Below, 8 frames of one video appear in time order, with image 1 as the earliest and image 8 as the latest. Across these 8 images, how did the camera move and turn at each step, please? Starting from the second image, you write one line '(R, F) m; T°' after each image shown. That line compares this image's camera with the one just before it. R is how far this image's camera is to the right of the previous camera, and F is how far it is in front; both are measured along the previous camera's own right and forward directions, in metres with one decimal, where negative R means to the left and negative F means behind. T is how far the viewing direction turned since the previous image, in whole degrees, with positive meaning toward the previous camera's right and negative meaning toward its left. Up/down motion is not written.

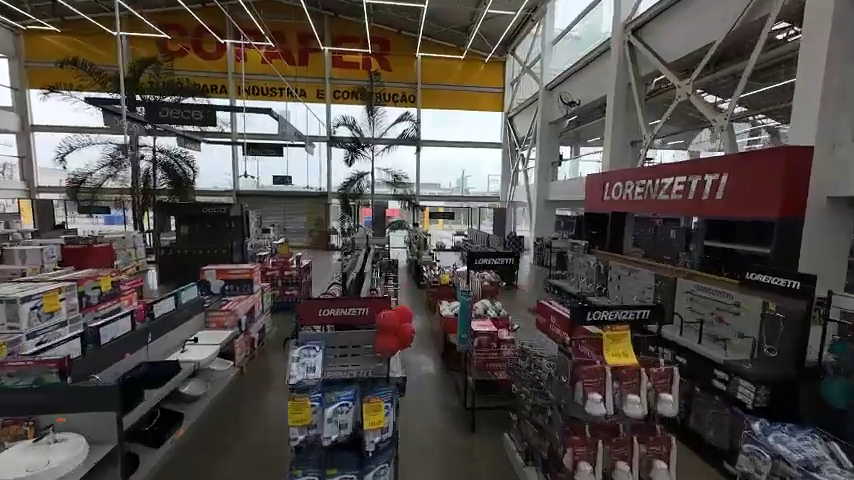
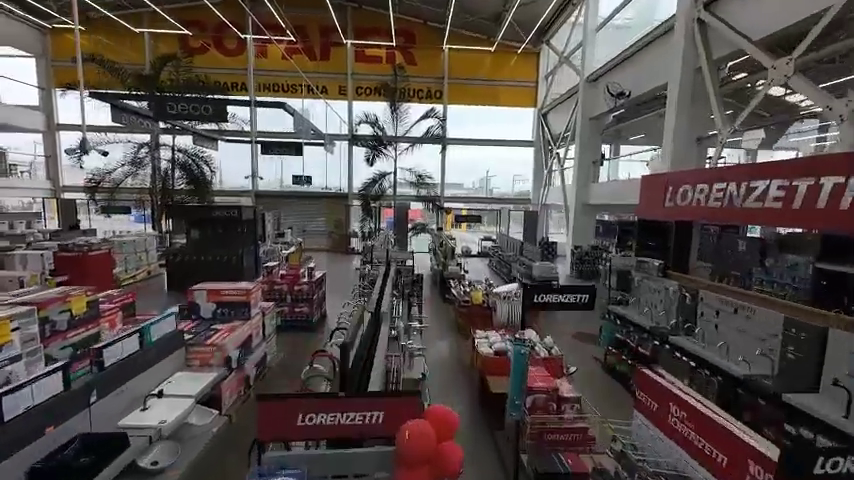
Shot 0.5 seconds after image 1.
(-0.1, +0.8) m; -3°
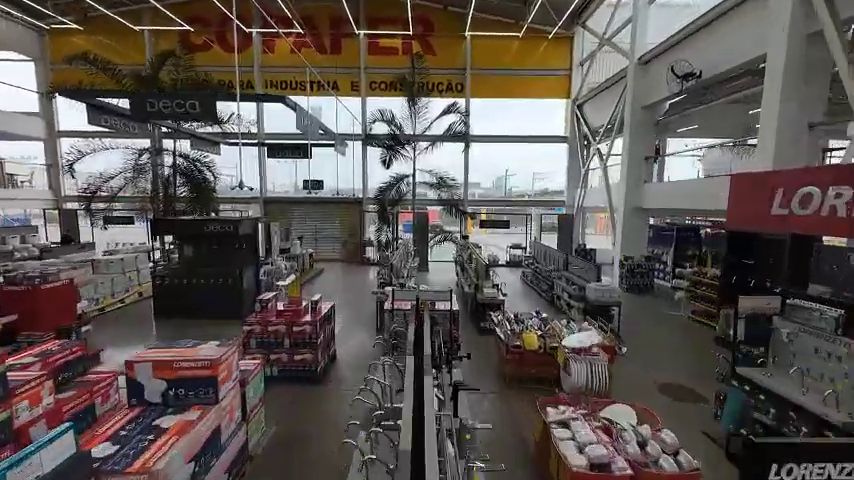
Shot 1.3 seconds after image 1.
(-0.2, +1.2) m; -3°
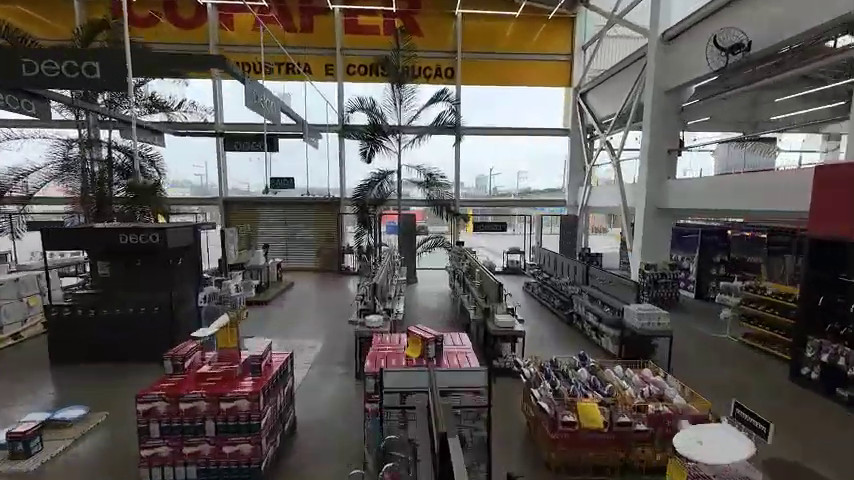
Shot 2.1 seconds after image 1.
(-0.2, +1.4) m; +3°
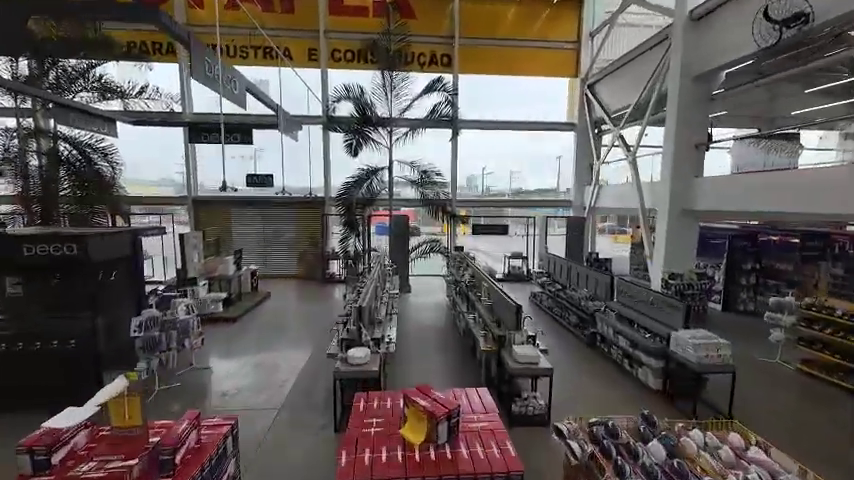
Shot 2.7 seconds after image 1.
(-0.1, +1.0) m; +2°
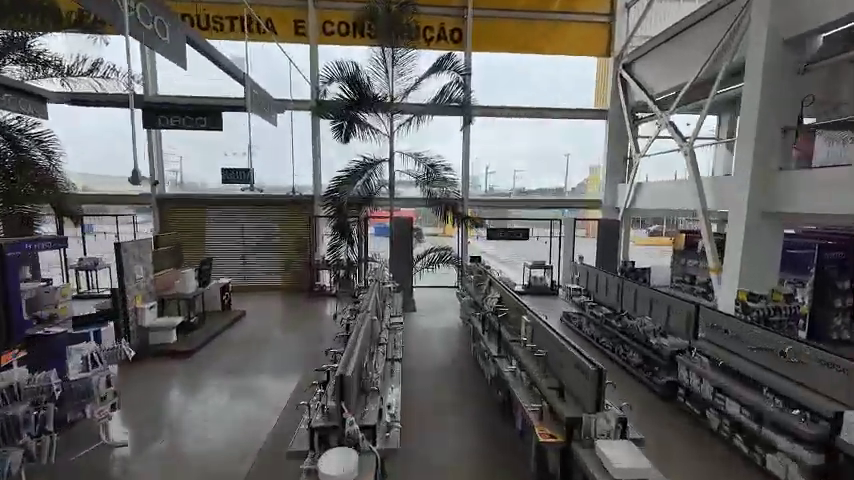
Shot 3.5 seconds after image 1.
(-0.2, +1.4) m; 0°
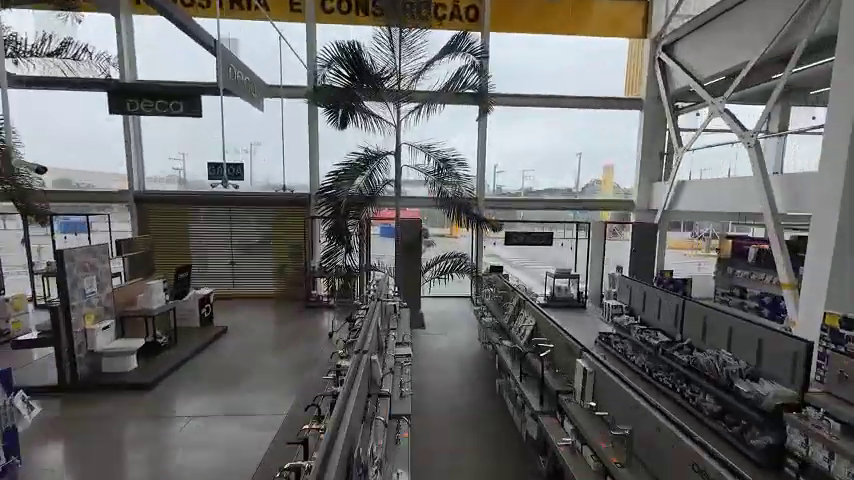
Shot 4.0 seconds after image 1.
(-0.1, +0.9) m; -1°
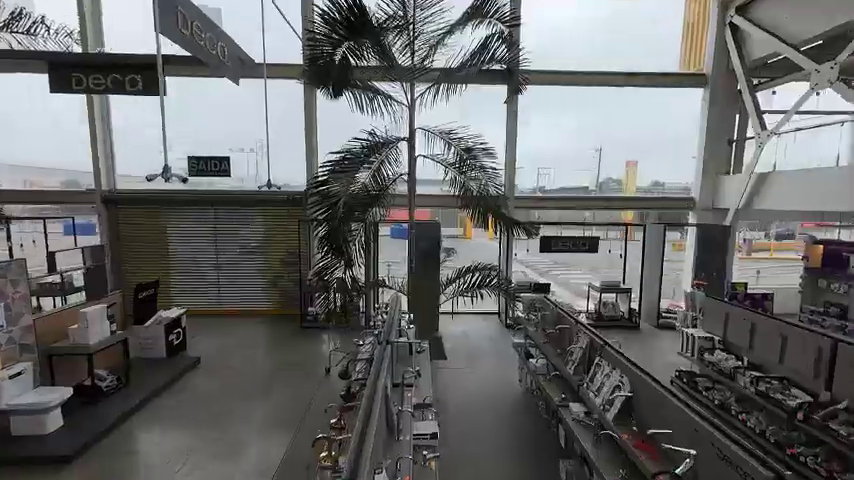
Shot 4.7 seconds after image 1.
(-0.2, +1.2) m; -2°
